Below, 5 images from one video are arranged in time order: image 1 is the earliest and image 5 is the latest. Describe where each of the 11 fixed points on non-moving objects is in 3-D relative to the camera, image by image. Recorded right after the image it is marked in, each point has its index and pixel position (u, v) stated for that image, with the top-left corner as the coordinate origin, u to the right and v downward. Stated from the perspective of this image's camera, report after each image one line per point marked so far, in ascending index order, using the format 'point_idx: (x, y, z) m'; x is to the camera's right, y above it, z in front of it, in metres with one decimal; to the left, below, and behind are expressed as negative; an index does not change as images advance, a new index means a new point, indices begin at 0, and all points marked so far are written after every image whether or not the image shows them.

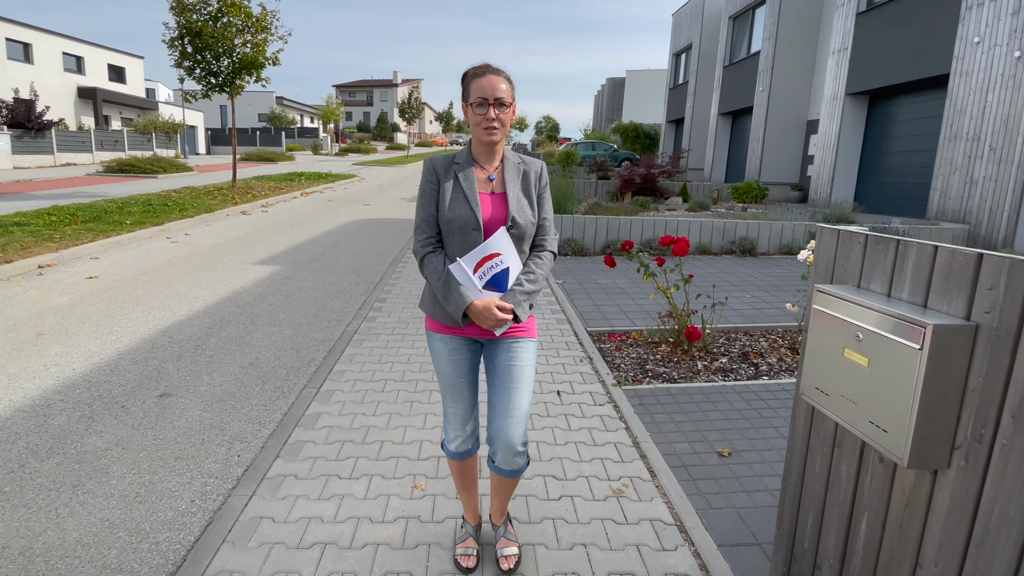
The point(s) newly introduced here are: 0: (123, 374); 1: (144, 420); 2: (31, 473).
0: (-3.1, -0.7, +4.3) m
1: (-2.5, -0.9, +3.7) m
2: (-2.8, -1.0, +3.1) m
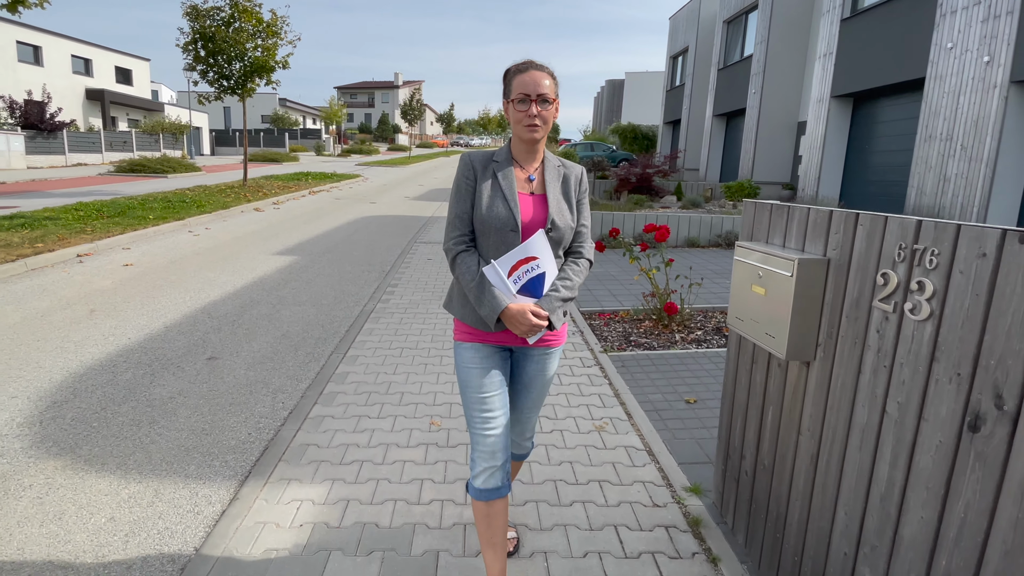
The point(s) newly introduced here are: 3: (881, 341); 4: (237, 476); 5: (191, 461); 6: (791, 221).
0: (-3.1, -0.5, +5.0) m
1: (-2.5, -0.7, +4.3) m
2: (-2.8, -0.8, +3.7) m
3: (+1.2, -0.2, +1.7) m
4: (-1.6, -1.0, +3.2) m
5: (-1.9, -1.0, +3.3) m
6: (+1.1, +0.3, +2.2) m
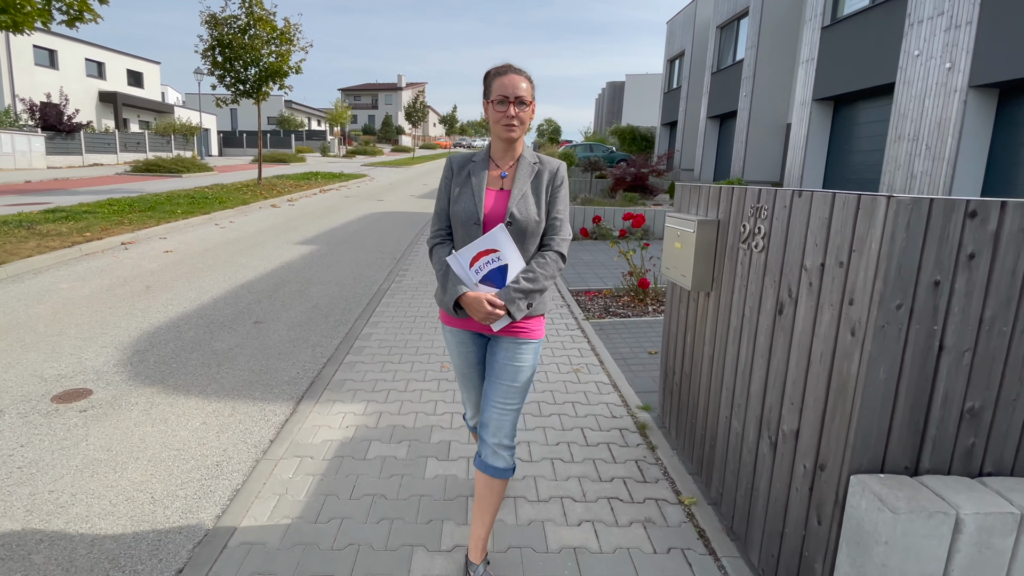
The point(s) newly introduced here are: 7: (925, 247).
0: (-3.1, -0.2, +5.9) m
1: (-2.6, -0.5, +5.2) m
2: (-2.8, -0.6, +4.7) m
3: (+1.1, +0.1, +2.6) m
4: (-1.6, -0.8, +4.1) m
5: (-2.0, -0.8, +4.2) m
6: (+1.1, +0.5, +3.1) m
7: (+1.3, +0.1, +1.7) m
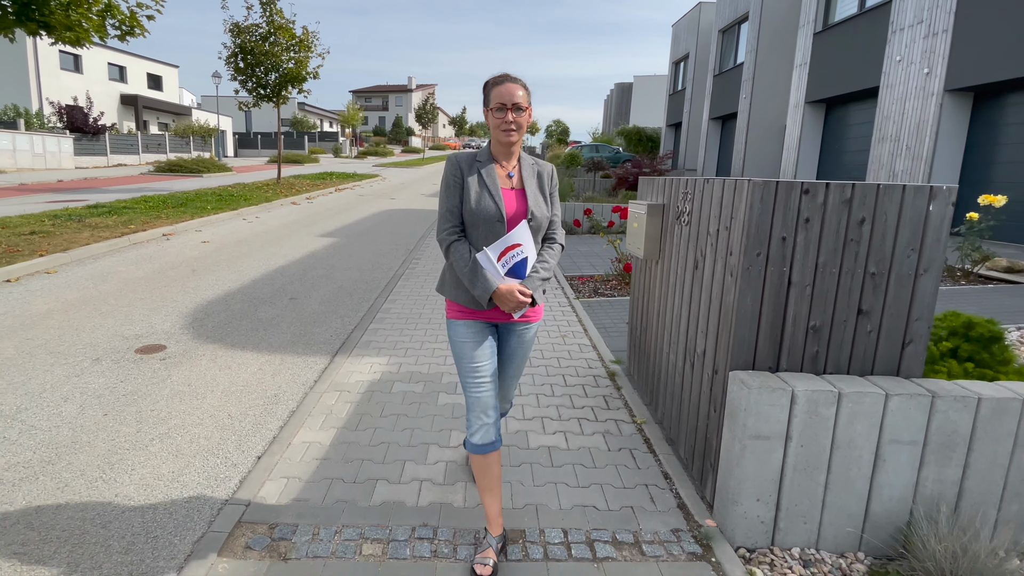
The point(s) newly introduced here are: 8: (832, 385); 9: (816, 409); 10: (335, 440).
0: (-3.1, 0.0, +6.8) m
1: (-2.6, -0.2, +6.1) m
2: (-2.8, -0.4, +5.6) m
3: (+1.1, +0.3, +3.4) m
4: (-1.7, -0.6, +5.0) m
5: (-2.0, -0.5, +5.1) m
6: (+1.0, +0.7, +3.9) m
7: (+1.2, +0.4, +2.6) m
8: (+1.5, -0.5, +2.5) m
9: (+1.4, -0.6, +2.5) m
10: (-1.1, -1.0, +3.4) m
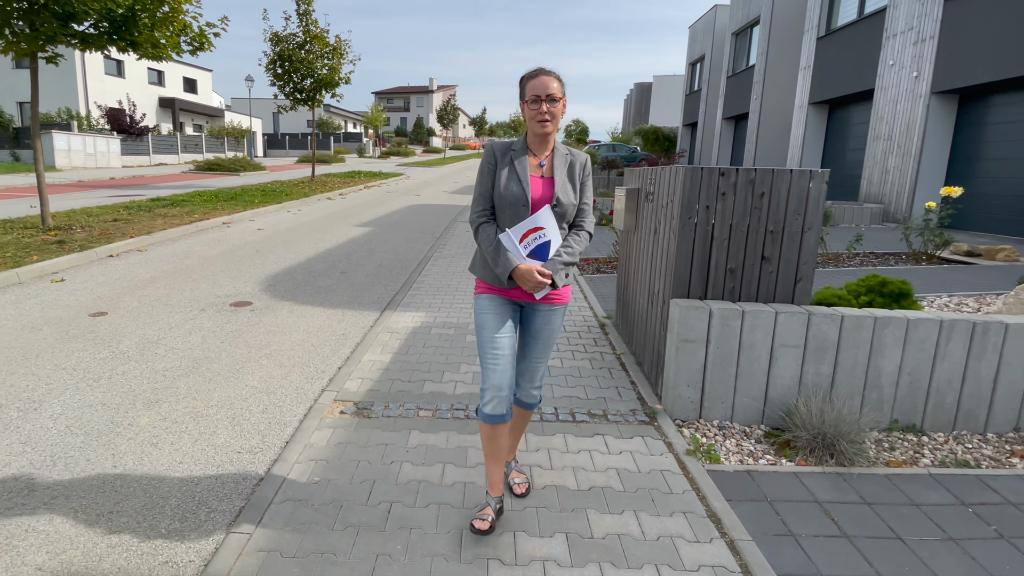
0: (-2.9, +0.4, +8.1) m
1: (-2.4, +0.1, +7.4) m
2: (-2.7, 0.0, +6.9) m
3: (+1.1, +0.6, +4.6) m
4: (-1.5, -0.2, +6.3) m
5: (-1.9, -0.2, +6.3) m
6: (+1.1, +1.1, +5.1) m
7: (+1.3, +0.7, +3.7) m
8: (+1.6, -0.1, +3.7) m
9: (+1.5, -0.2, +3.6) m
10: (-1.0, -0.6, +4.7) m
